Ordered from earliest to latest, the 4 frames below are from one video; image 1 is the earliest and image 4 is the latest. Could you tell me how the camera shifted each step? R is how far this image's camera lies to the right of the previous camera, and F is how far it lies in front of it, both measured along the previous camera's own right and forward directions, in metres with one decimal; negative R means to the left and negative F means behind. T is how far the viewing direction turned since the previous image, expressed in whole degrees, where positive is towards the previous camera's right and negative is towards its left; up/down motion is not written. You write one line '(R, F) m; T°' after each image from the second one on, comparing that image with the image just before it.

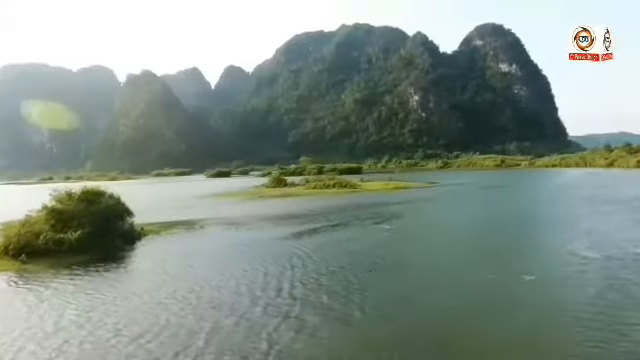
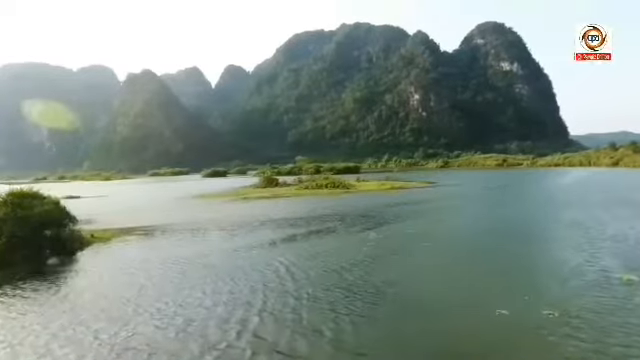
(+0.6, +2.4) m; 0°
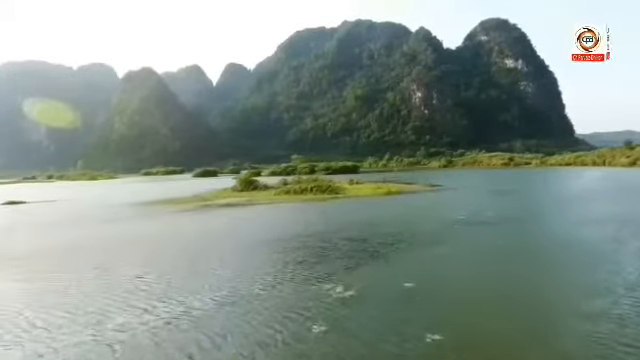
(+1.2, +6.2) m; 0°
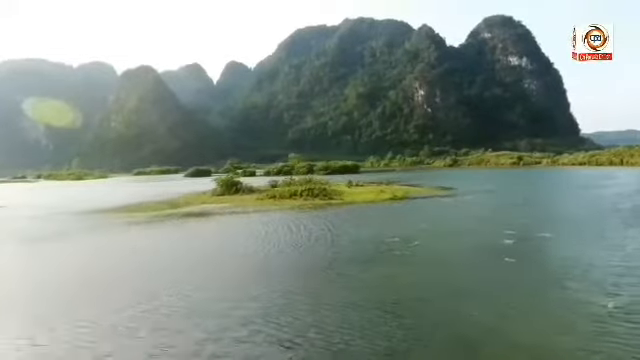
(+0.5, +5.6) m; 0°
